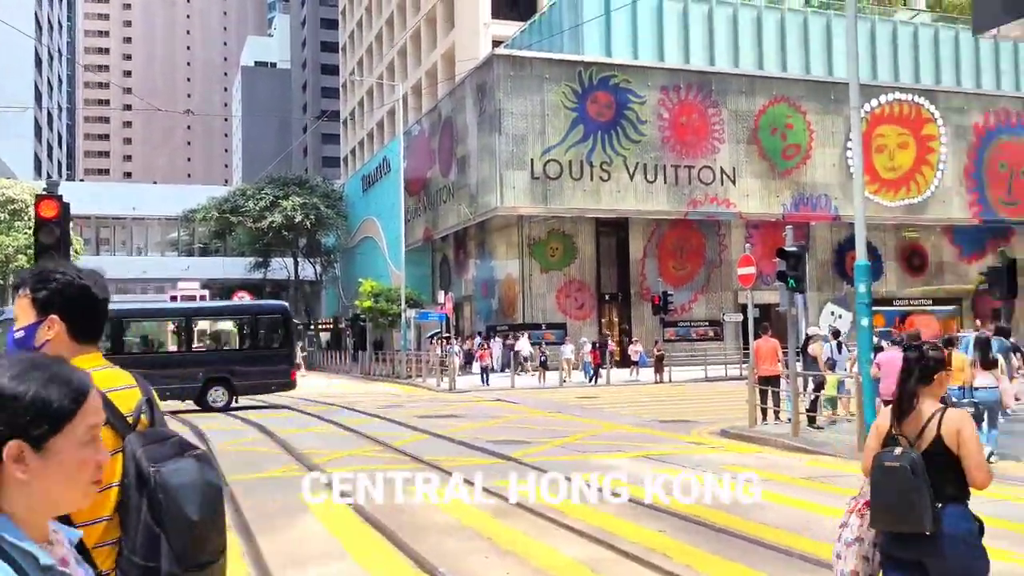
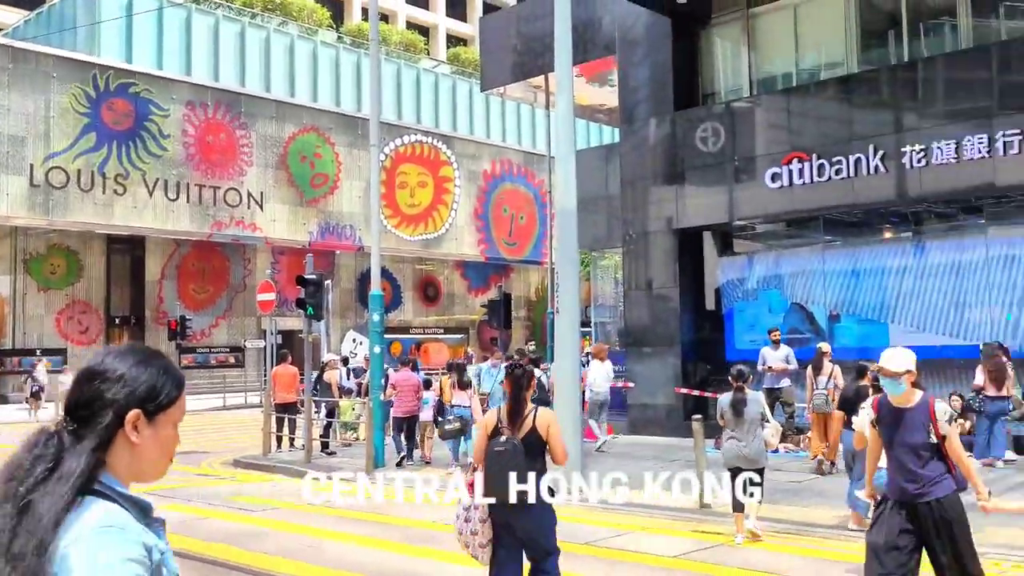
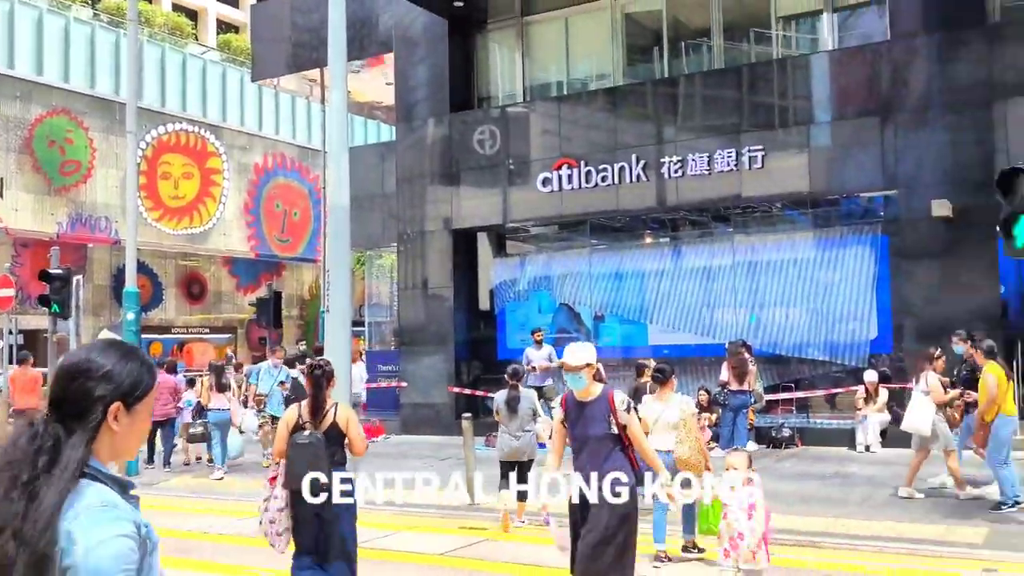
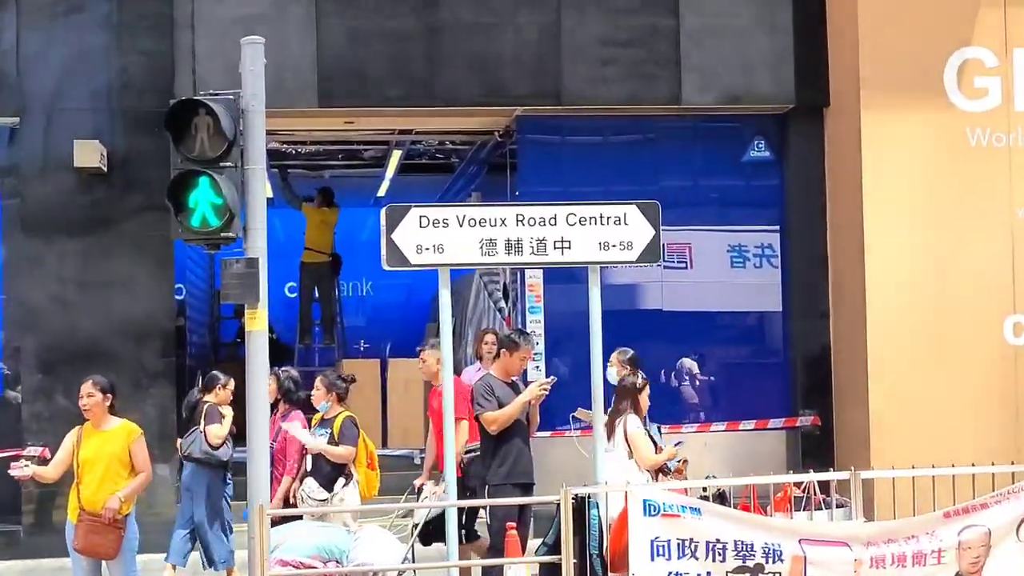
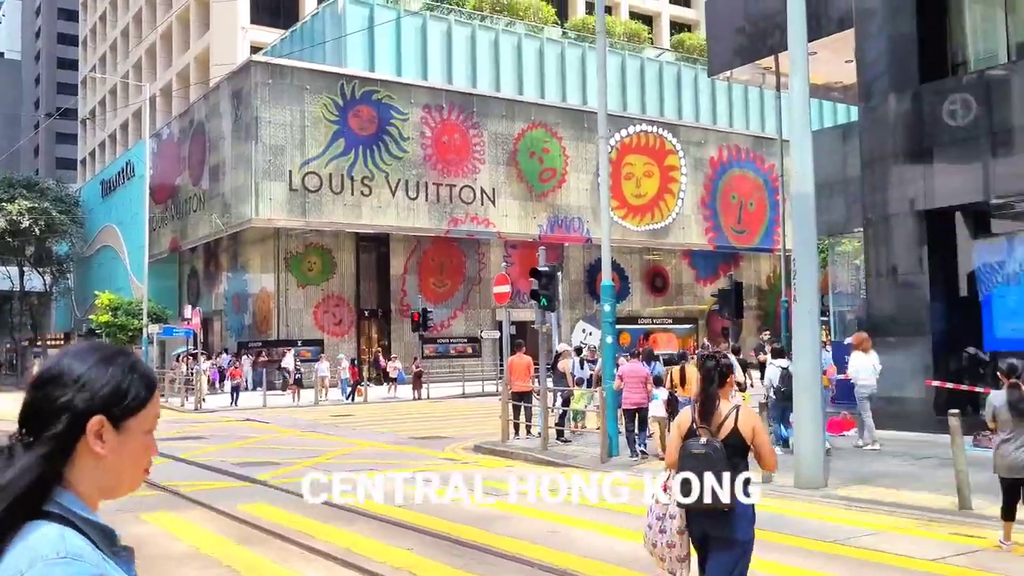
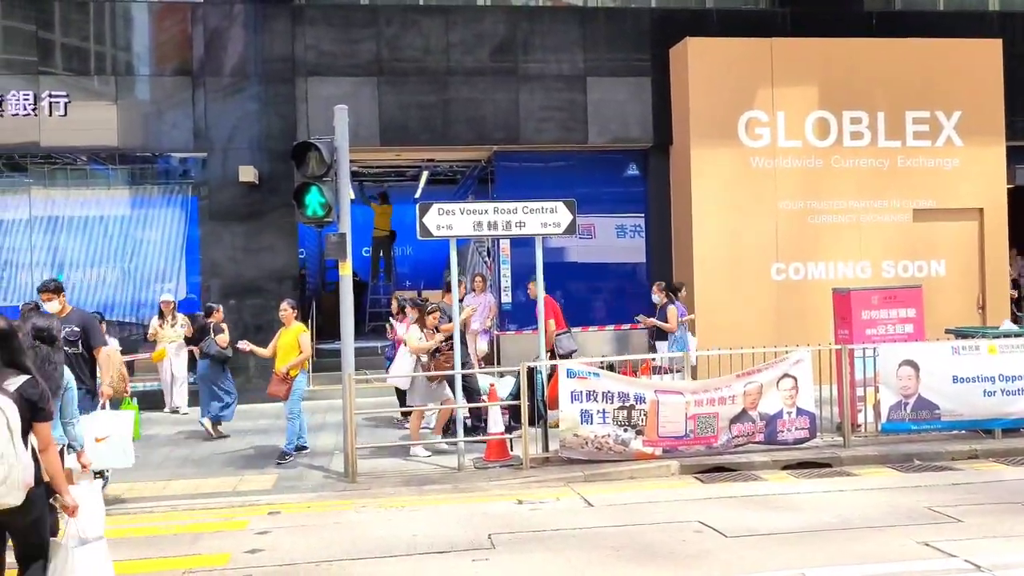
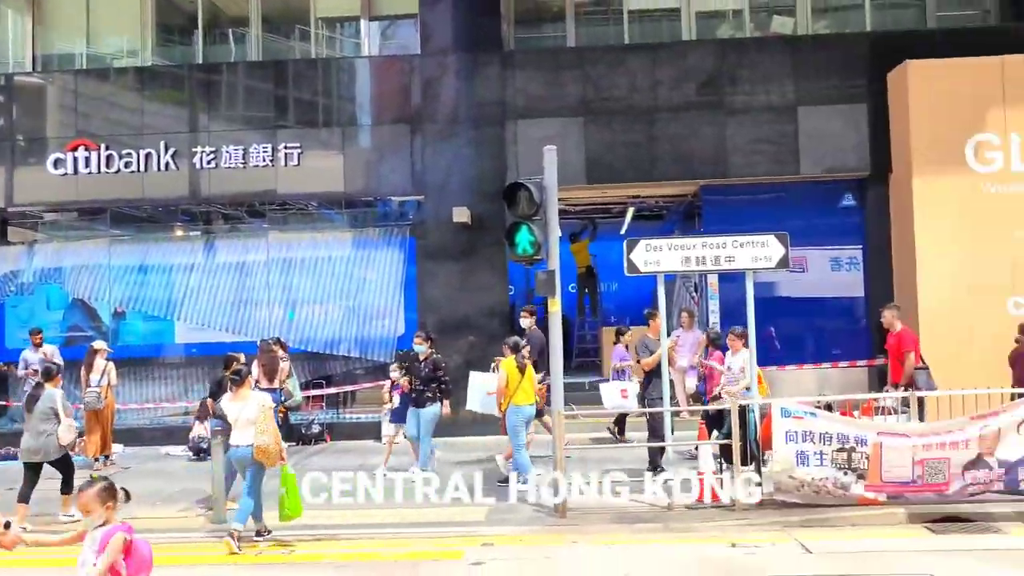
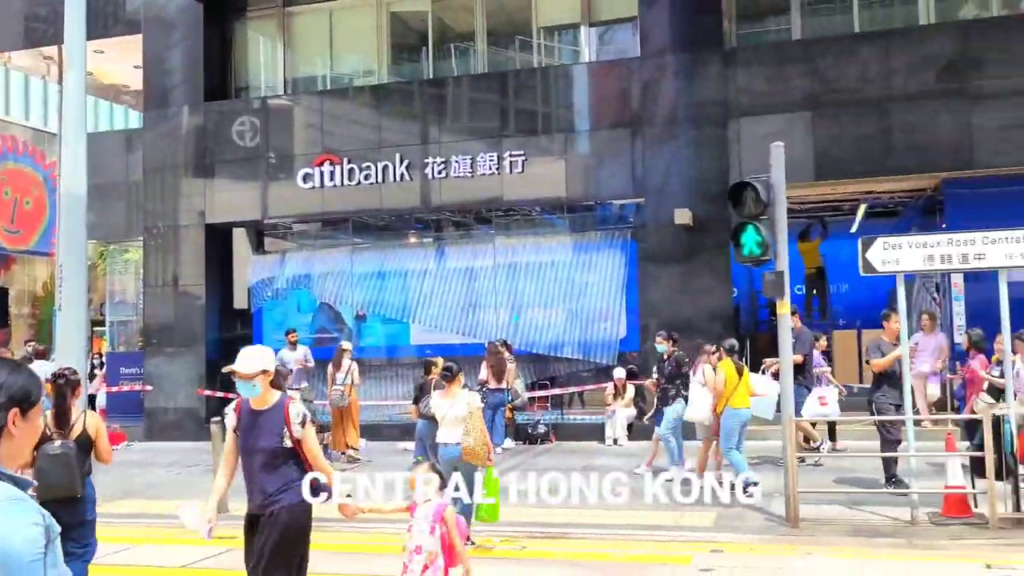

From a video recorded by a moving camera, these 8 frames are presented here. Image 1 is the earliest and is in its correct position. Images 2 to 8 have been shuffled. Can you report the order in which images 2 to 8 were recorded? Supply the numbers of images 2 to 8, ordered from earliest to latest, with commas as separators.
5, 2, 3, 8, 7, 6, 4
